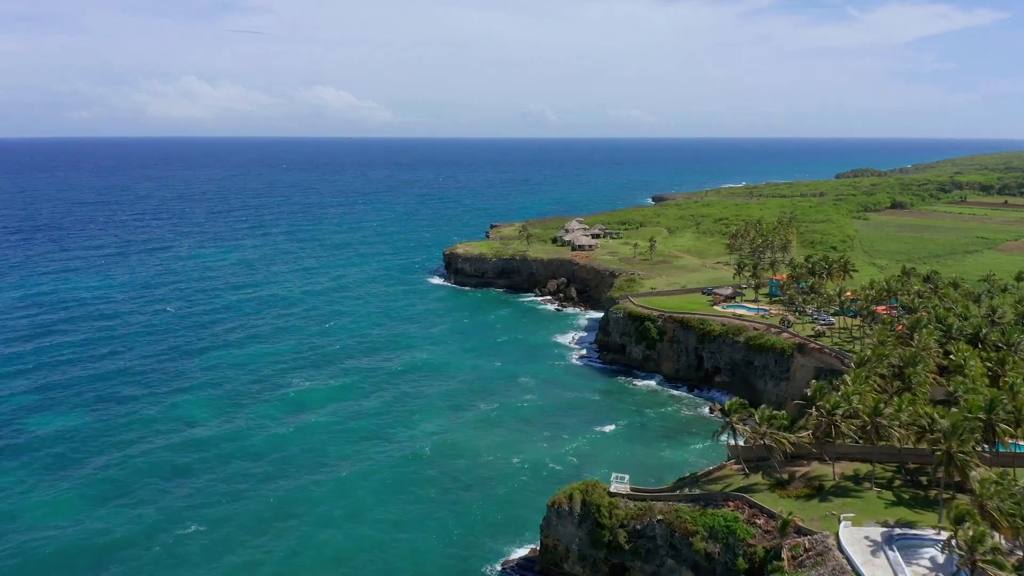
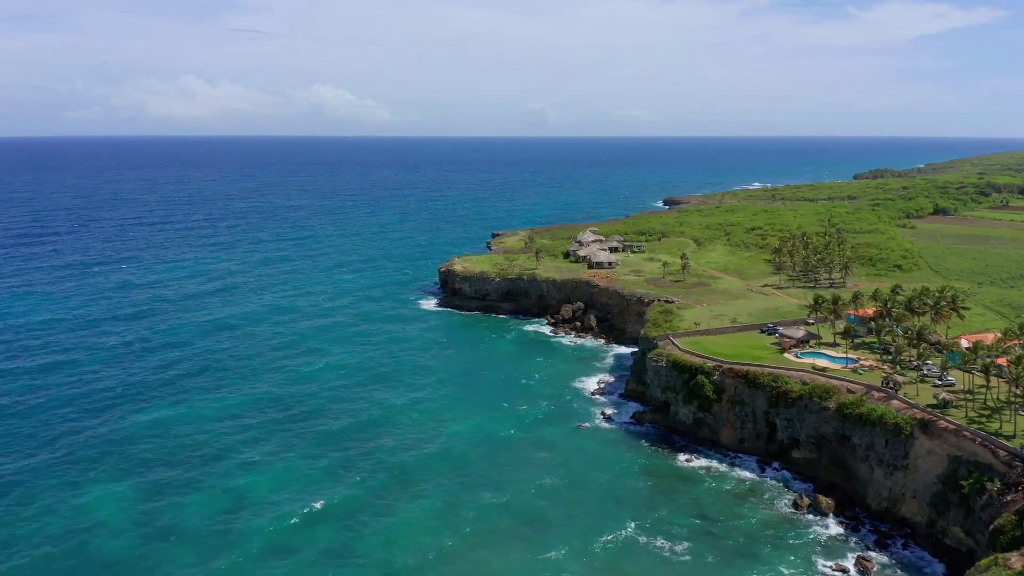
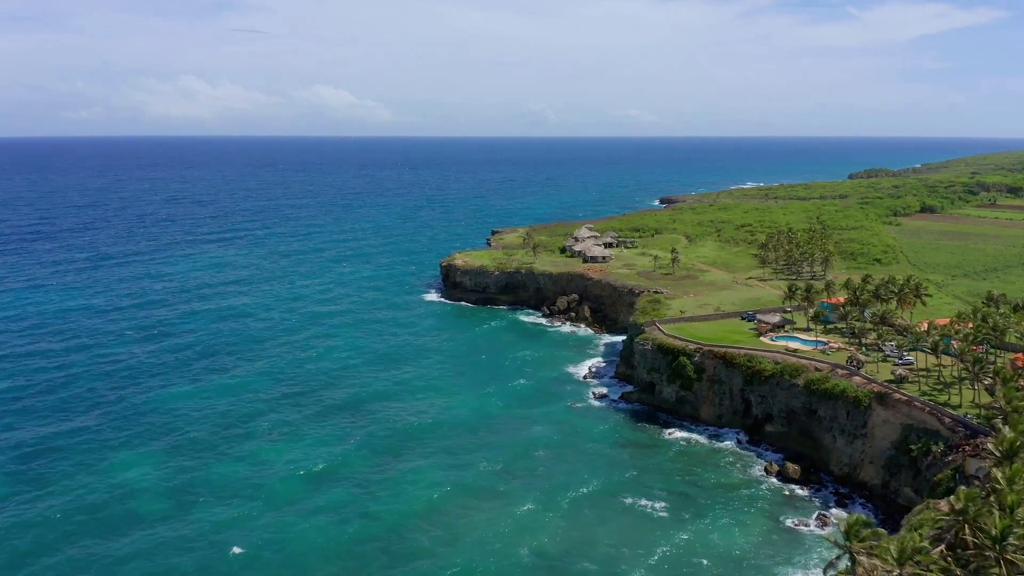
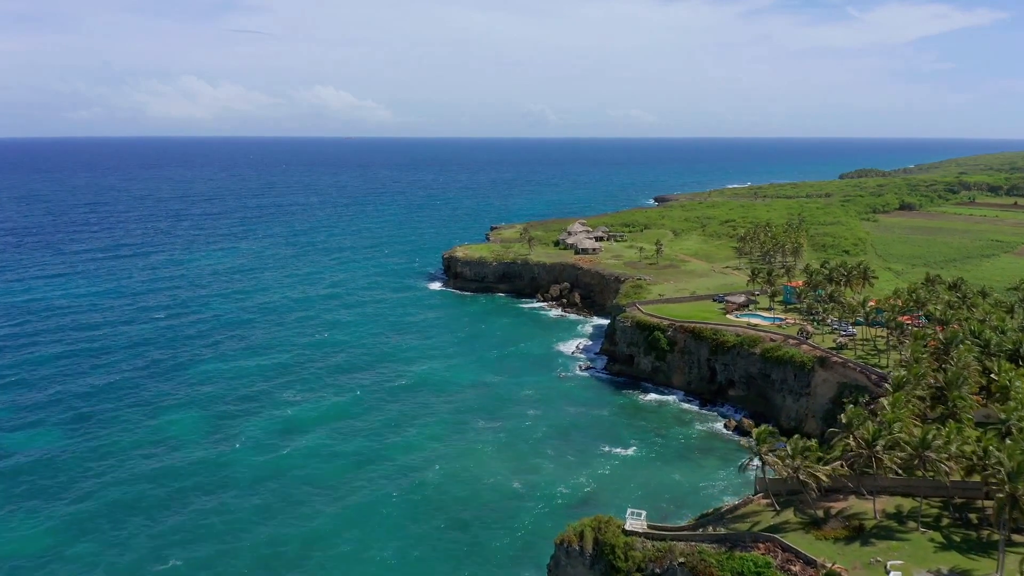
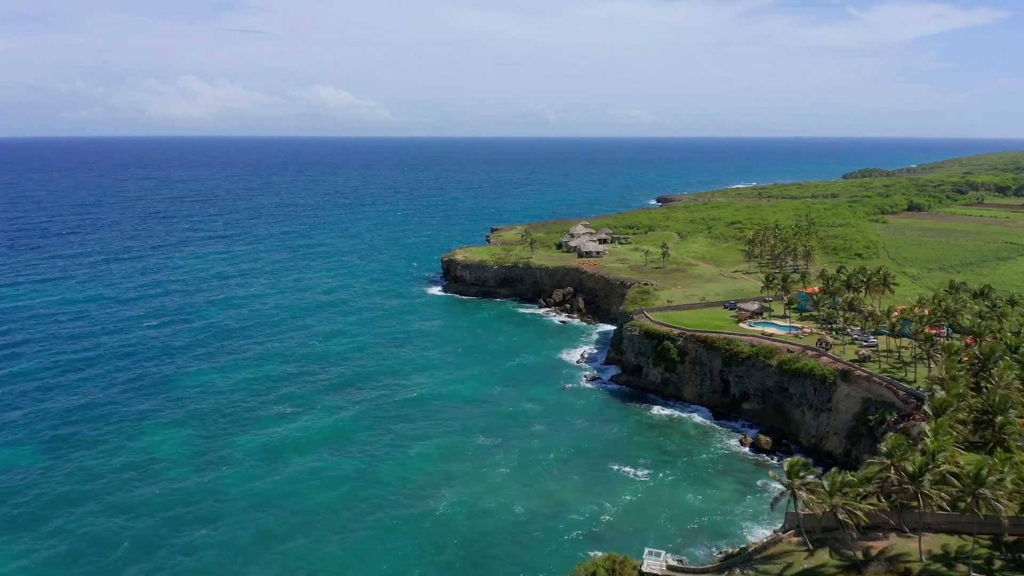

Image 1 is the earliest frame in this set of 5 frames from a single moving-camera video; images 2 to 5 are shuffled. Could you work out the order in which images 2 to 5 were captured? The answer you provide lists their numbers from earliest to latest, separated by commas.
4, 5, 3, 2
